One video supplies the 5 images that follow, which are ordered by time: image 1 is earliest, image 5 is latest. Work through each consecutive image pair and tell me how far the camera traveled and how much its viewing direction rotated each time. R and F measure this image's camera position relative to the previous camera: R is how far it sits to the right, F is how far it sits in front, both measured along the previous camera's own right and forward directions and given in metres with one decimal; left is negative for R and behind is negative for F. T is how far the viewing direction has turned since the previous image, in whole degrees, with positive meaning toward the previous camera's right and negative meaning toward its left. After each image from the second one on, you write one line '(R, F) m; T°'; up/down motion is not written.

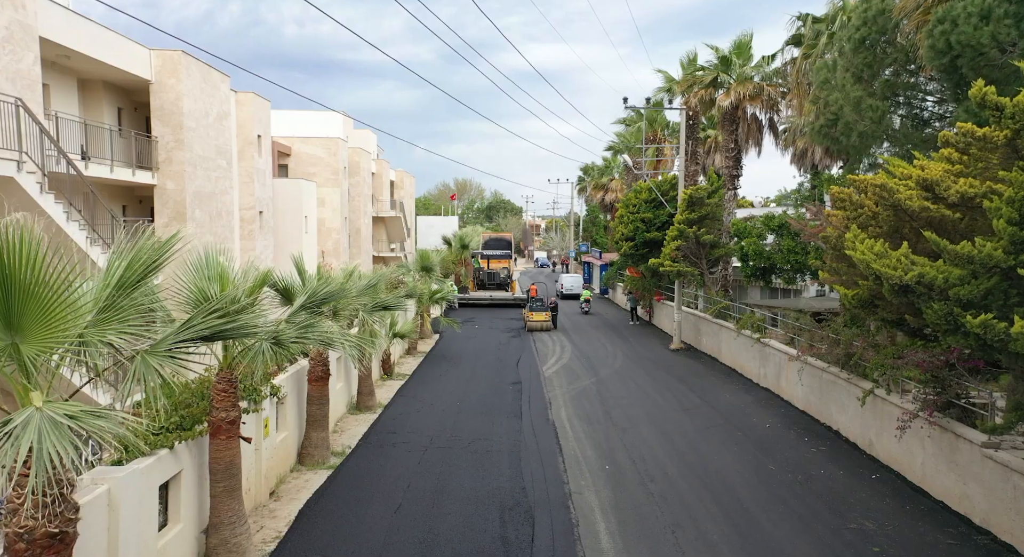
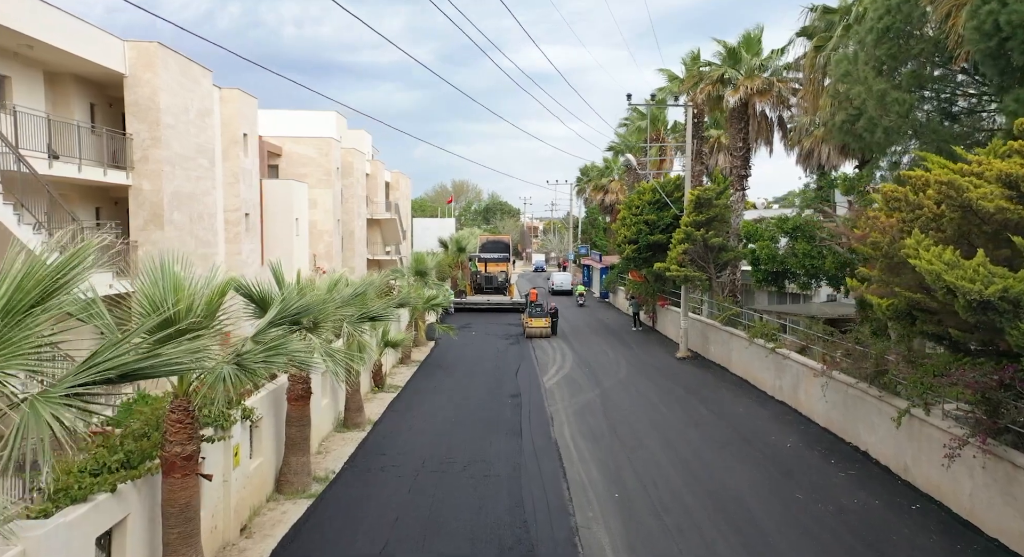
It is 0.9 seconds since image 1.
(0.0, +1.2) m; 0°
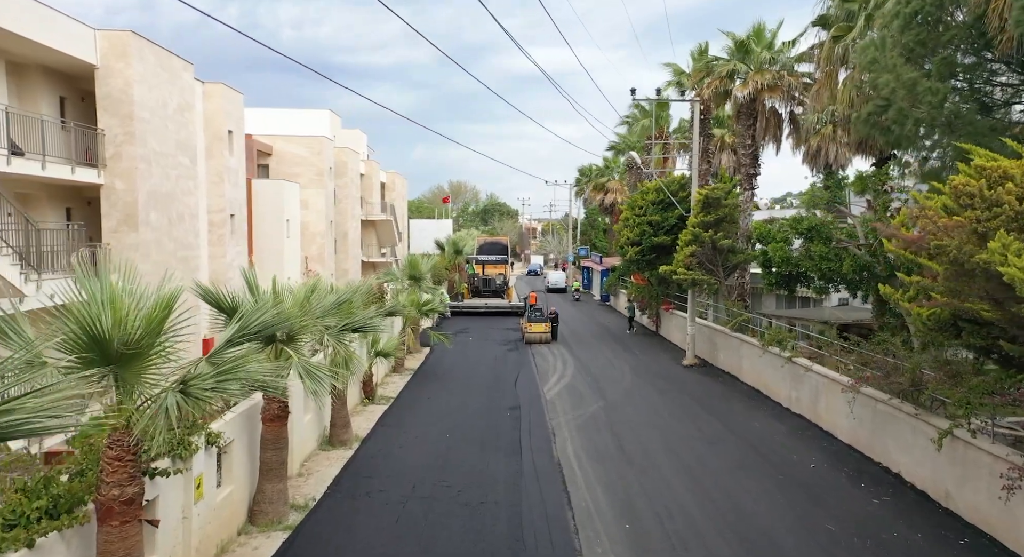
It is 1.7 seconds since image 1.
(0.0, +1.1) m; 0°
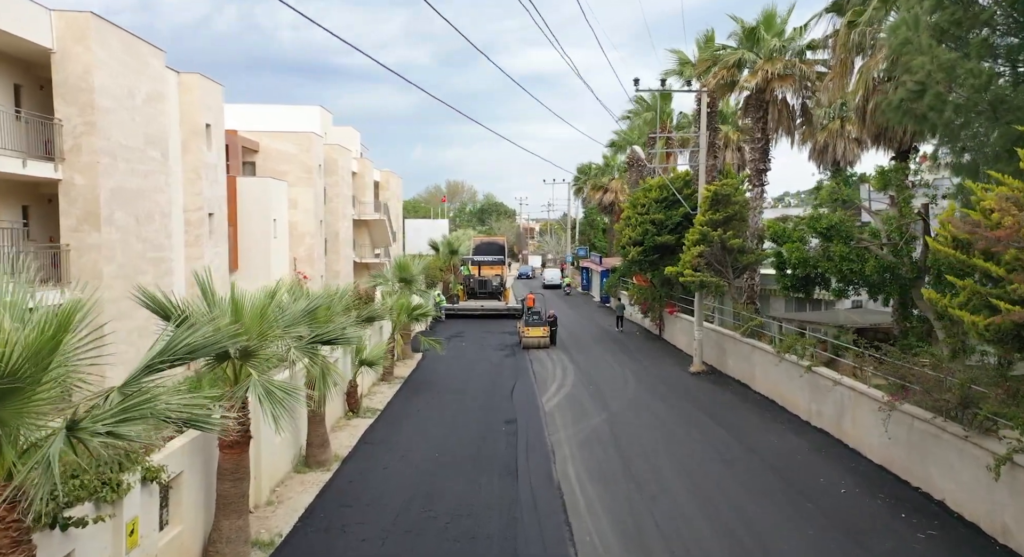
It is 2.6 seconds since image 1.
(+0.1, +1.3) m; 0°
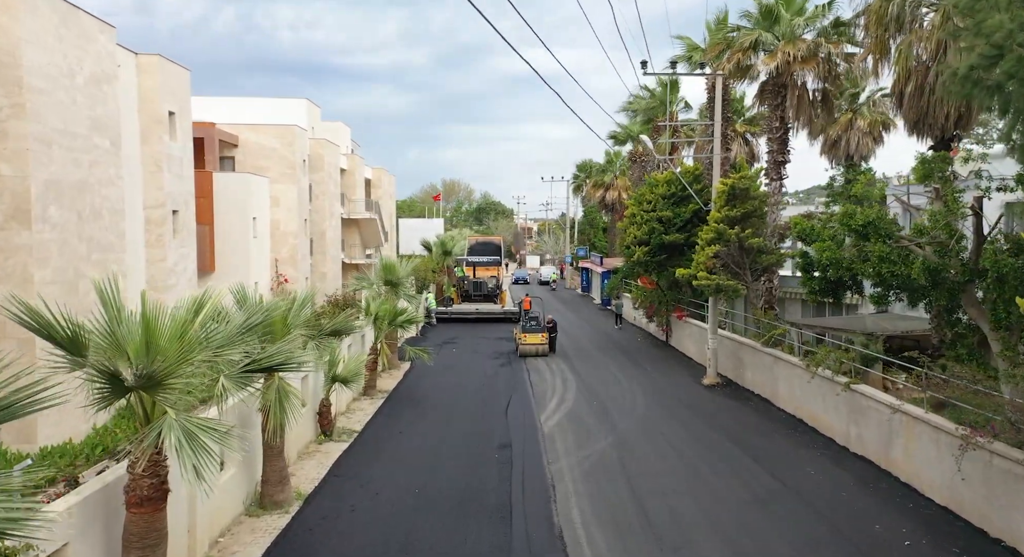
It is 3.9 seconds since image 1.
(+0.1, +2.0) m; 0°
